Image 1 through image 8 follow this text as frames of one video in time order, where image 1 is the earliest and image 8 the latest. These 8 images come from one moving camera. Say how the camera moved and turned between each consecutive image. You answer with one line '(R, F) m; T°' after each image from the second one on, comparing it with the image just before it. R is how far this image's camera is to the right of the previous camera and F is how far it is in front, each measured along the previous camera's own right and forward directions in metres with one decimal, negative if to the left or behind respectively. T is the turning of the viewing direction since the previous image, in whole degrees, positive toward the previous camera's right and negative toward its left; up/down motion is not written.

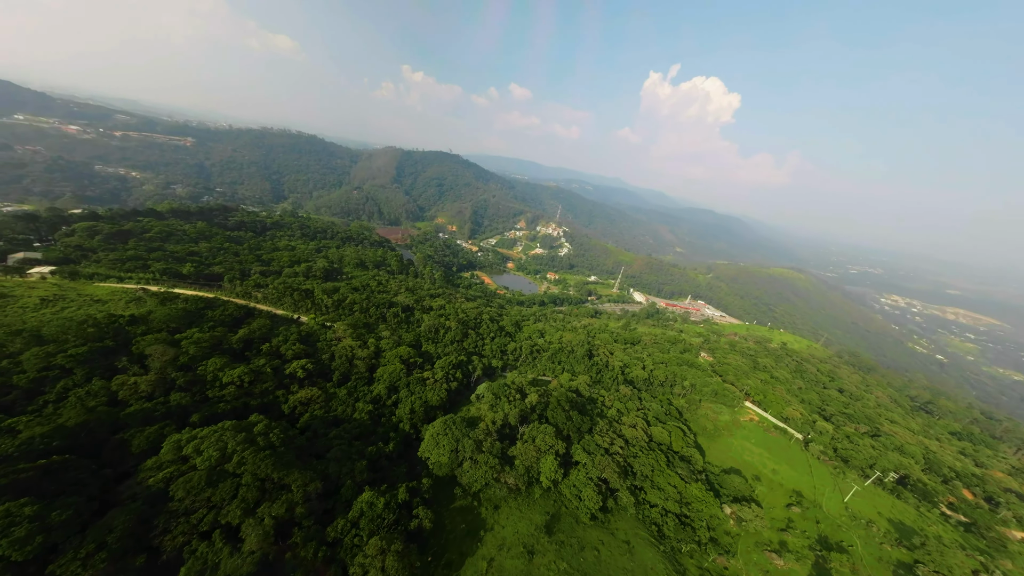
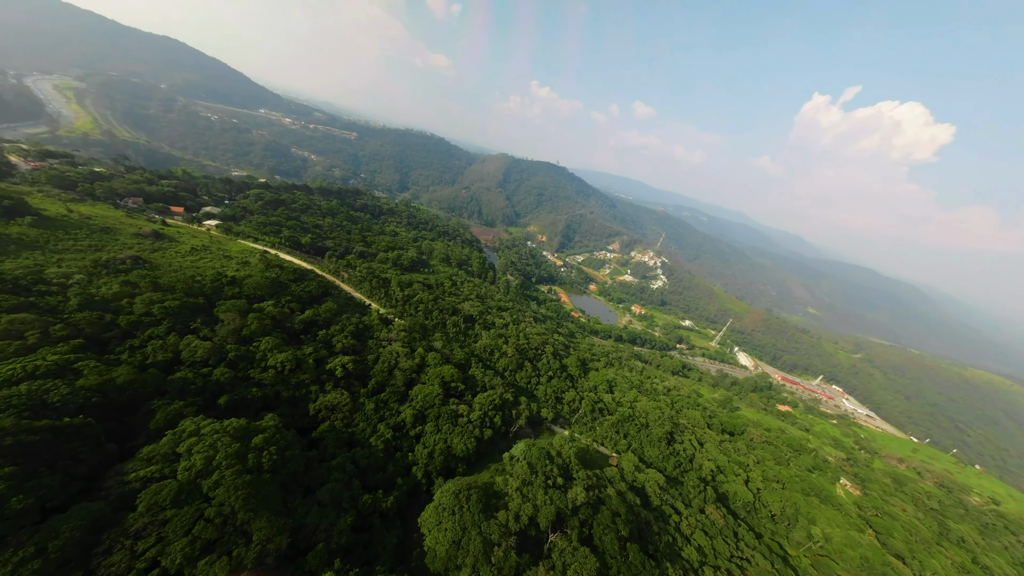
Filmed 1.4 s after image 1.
(-0.2, +5.5) m; -16°
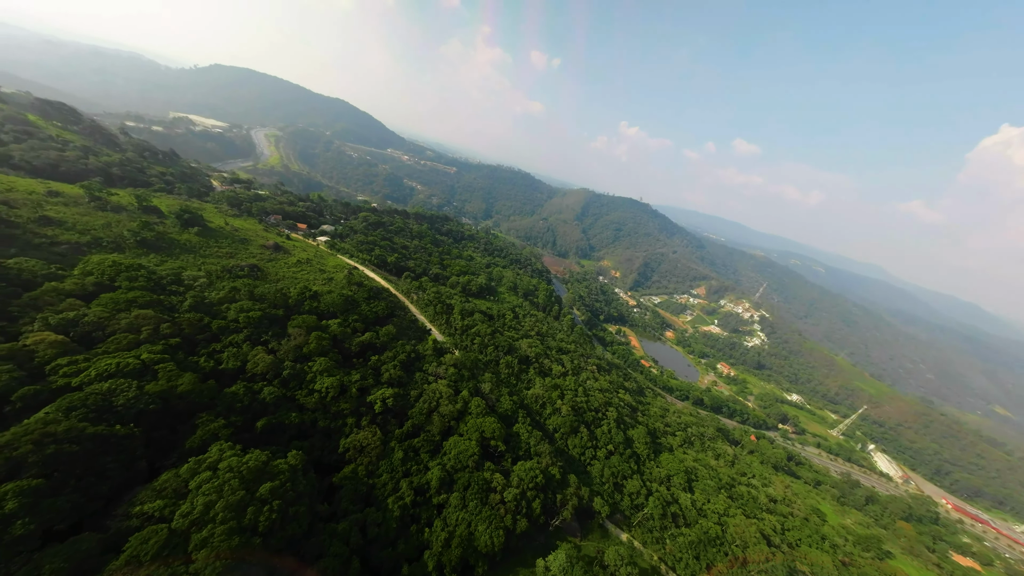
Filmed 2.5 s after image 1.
(-0.1, +3.4) m; -14°
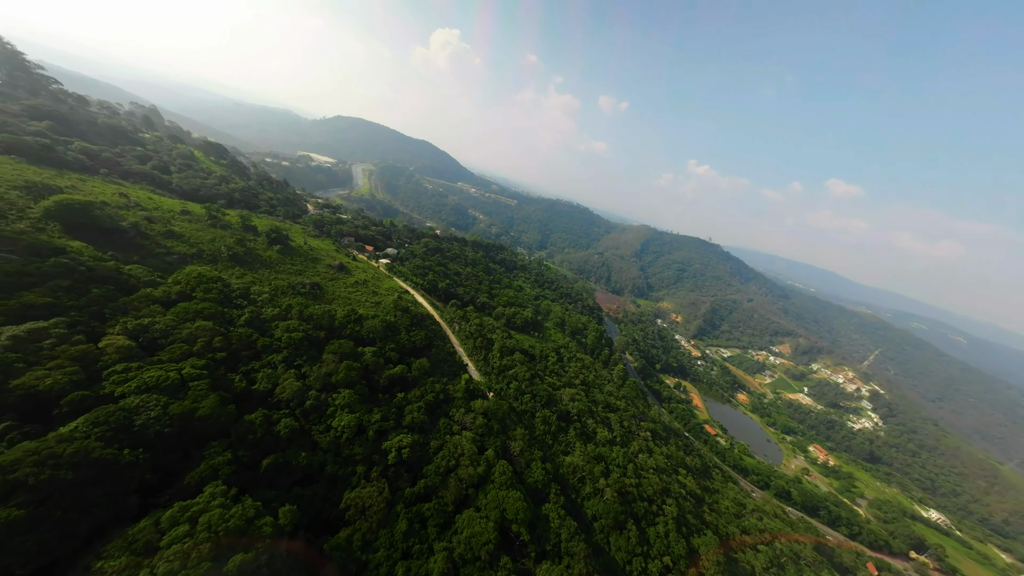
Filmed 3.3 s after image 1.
(+0.2, +2.9) m; -11°
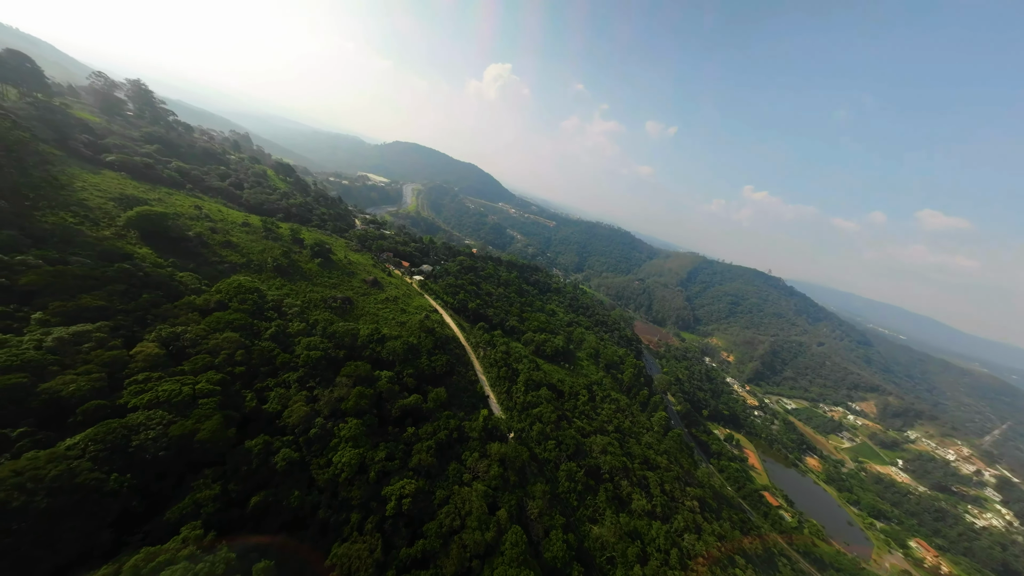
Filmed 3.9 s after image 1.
(+0.3, +2.4) m; -7°
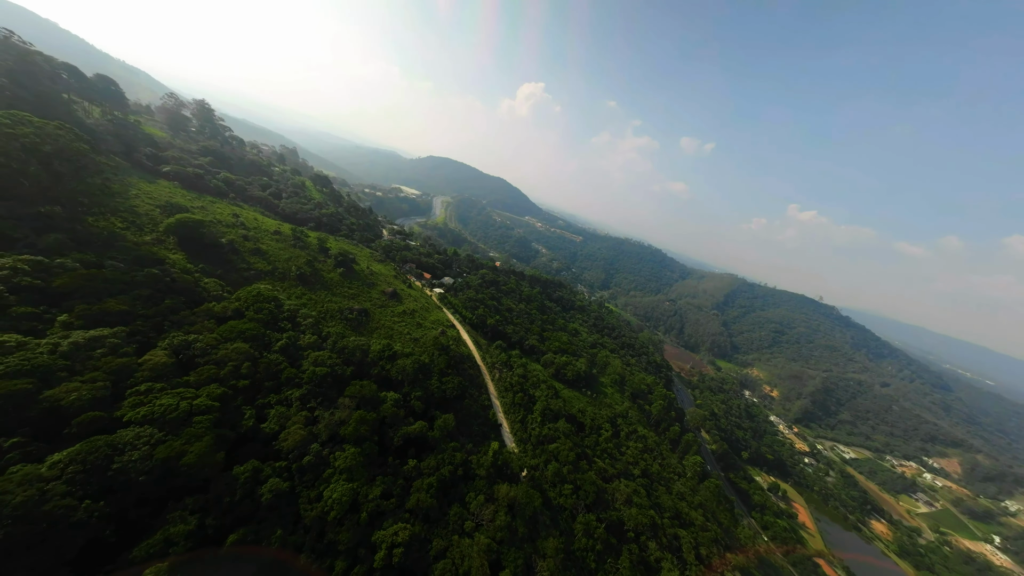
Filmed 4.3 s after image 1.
(+0.3, +2.0) m; -5°
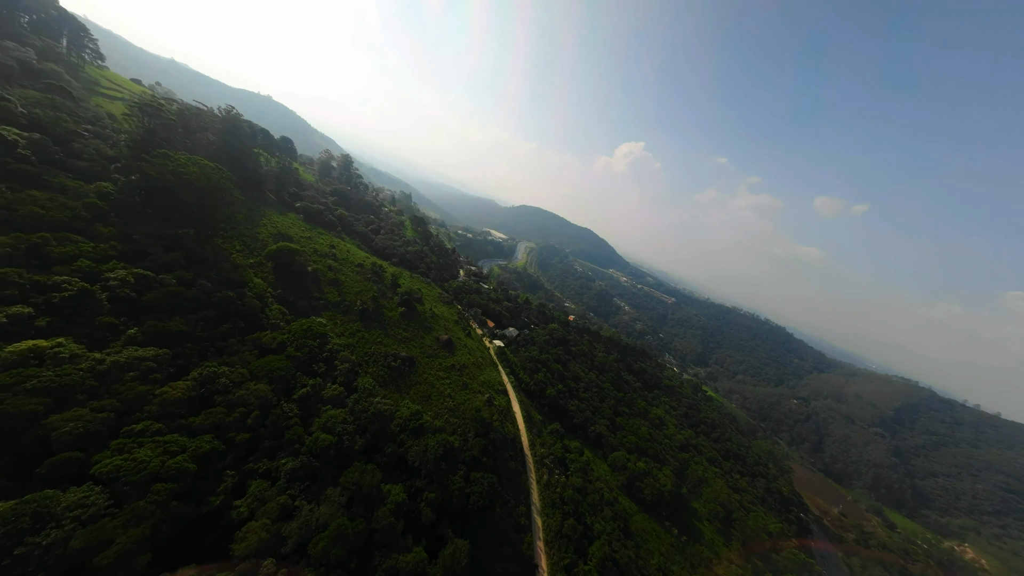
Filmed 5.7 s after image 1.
(+0.2, +5.9) m; -16°
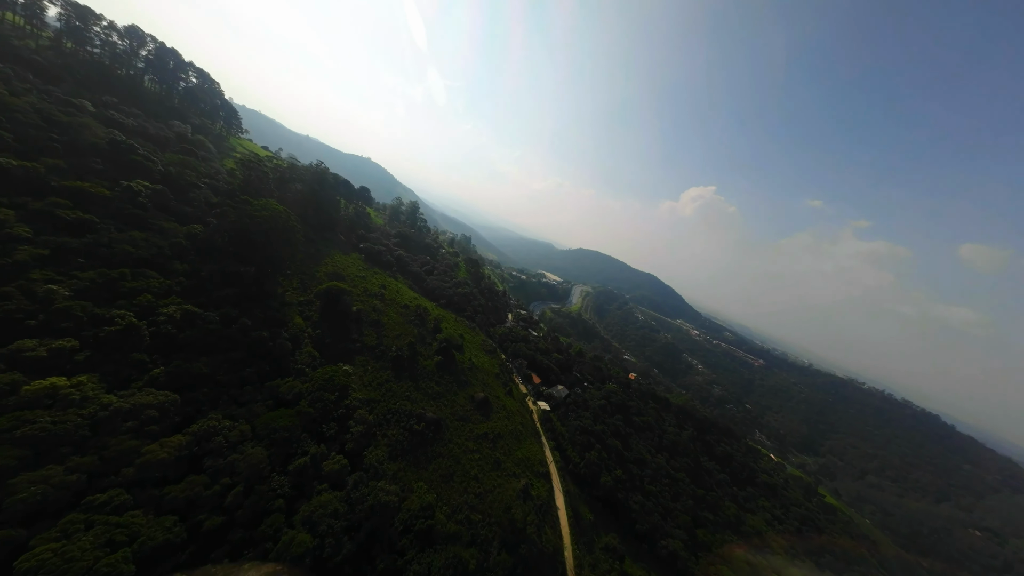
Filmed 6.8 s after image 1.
(+0.2, +4.4) m; -11°
